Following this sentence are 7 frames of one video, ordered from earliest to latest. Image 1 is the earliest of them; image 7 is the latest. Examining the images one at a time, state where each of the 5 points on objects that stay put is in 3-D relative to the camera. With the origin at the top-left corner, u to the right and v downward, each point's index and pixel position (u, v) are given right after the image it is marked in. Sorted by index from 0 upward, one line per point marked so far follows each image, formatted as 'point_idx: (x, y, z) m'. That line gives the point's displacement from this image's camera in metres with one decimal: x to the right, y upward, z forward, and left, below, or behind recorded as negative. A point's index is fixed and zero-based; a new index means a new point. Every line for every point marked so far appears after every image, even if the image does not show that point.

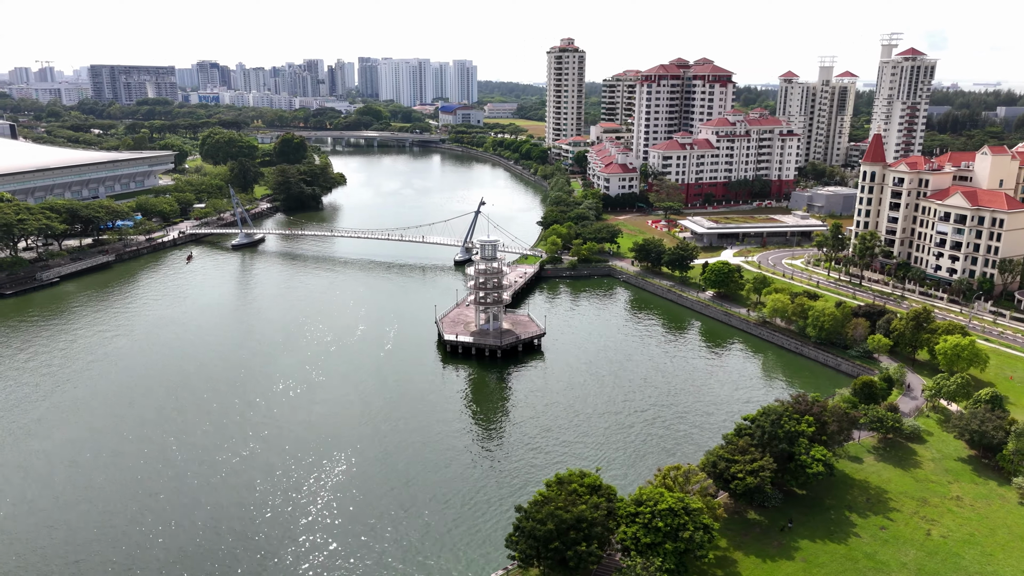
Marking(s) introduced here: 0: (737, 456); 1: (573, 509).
0: (+5.3, -4.0, +17.8) m
1: (+1.2, -4.5, +15.0) m
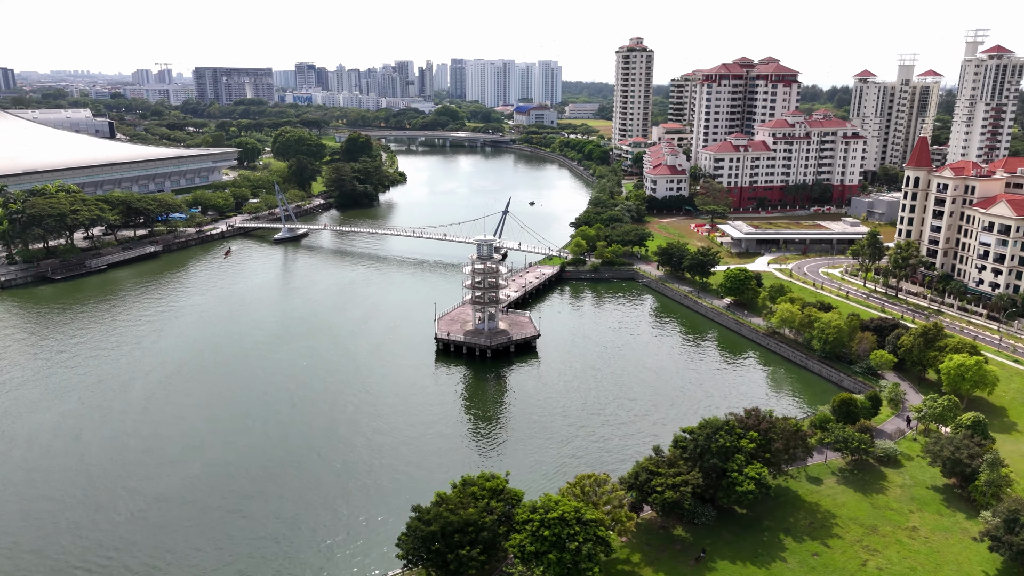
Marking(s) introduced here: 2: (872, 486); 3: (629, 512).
0: (+3.4, -4.1, +17.1) m
1: (-1.0, -4.5, +14.8) m
2: (+9.3, -5.1, +19.3) m
3: (+2.5, -4.9, +16.3) m
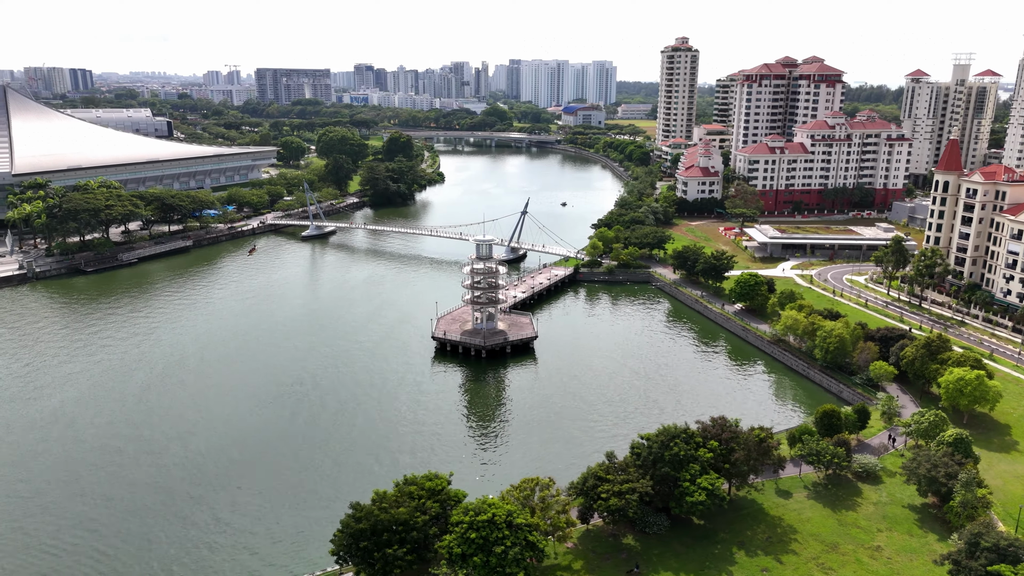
0: (+2.2, -4.2, +16.7) m
1: (-2.3, -4.4, +14.8) m
2: (+8.3, -5.3, +18.6) m
3: (+1.3, -4.9, +16.0) m
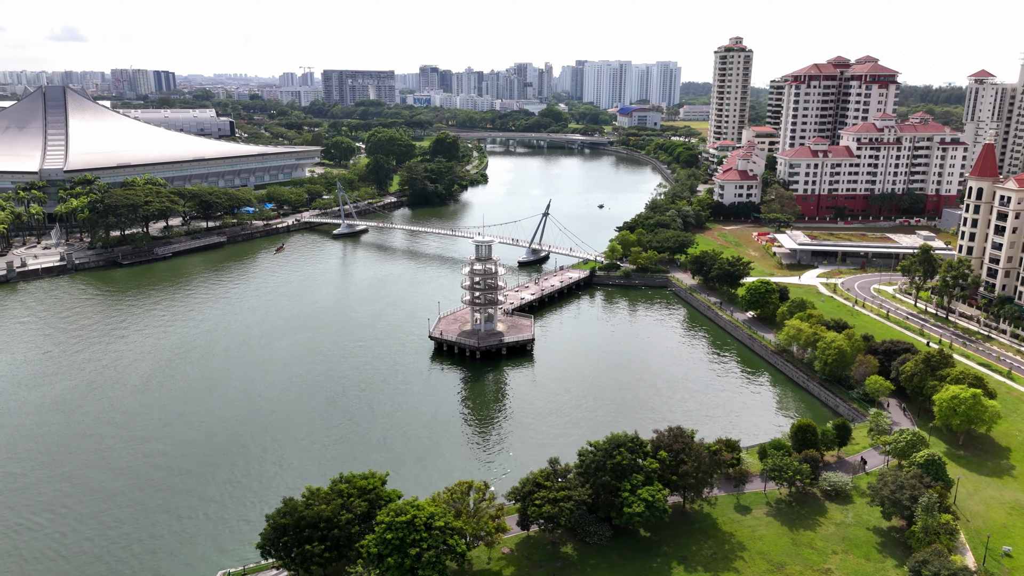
0: (+0.8, -4.3, +16.5) m
1: (-3.9, -4.4, +15.0) m
2: (+7.0, -5.5, +17.8) m
3: (-0.2, -5.0, +15.9) m
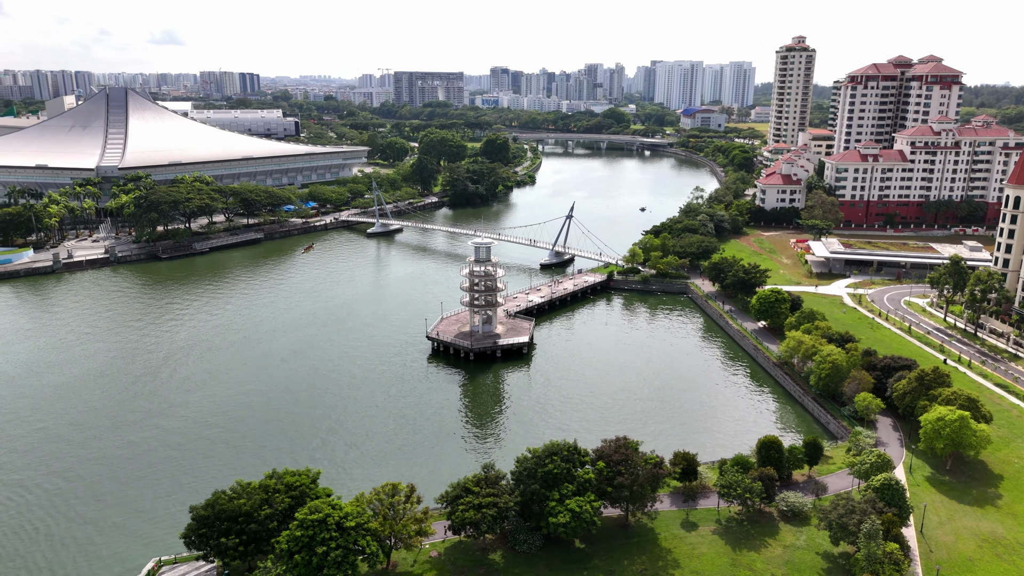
0: (-0.7, -4.4, +16.4) m
1: (-5.5, -4.4, +15.3) m
2: (+5.5, -5.8, +17.1) m
3: (-1.8, -5.1, +15.8) m
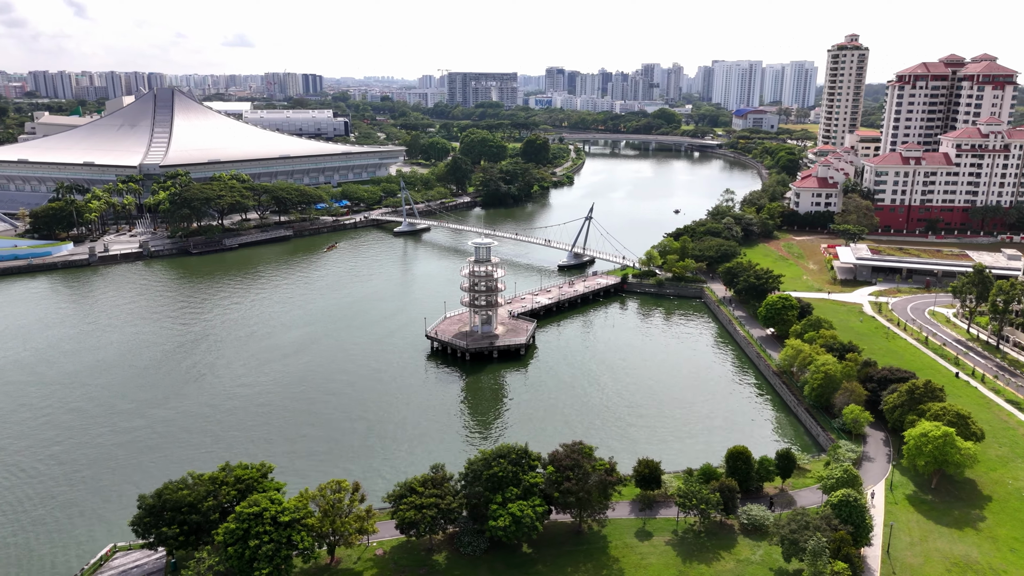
0: (-1.9, -4.4, +16.4) m
1: (-6.8, -4.3, +15.7) m
2: (+4.3, -5.9, +16.6) m
3: (-3.0, -5.0, +15.9) m
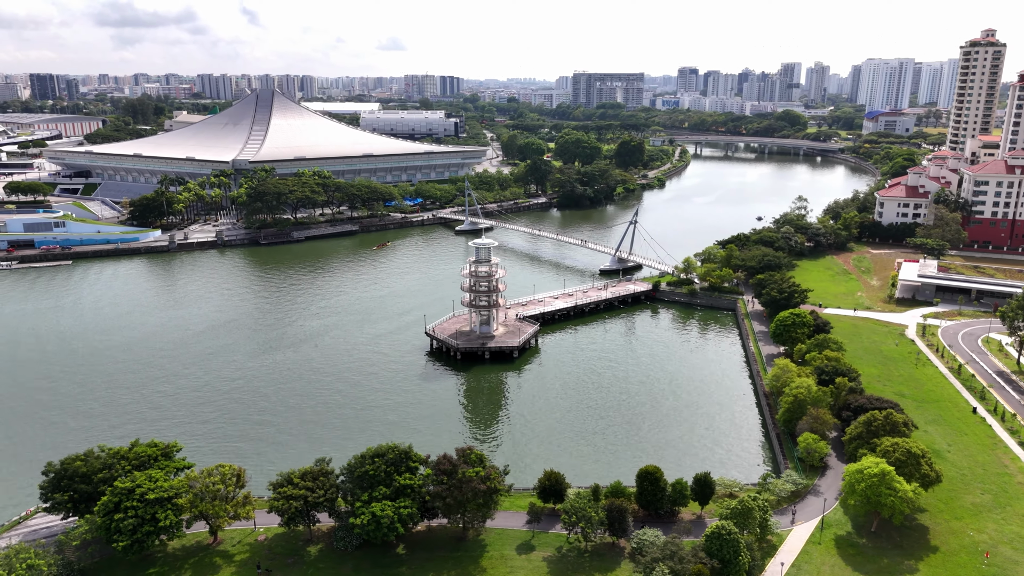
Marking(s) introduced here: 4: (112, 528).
0: (-4.7, -4.3, +16.8) m
1: (-9.6, -4.0, +16.9) m
2: (+1.4, -6.1, +15.9) m
3: (-5.9, -4.9, +16.5) m
4: (-8.1, -4.9, +15.3) m
